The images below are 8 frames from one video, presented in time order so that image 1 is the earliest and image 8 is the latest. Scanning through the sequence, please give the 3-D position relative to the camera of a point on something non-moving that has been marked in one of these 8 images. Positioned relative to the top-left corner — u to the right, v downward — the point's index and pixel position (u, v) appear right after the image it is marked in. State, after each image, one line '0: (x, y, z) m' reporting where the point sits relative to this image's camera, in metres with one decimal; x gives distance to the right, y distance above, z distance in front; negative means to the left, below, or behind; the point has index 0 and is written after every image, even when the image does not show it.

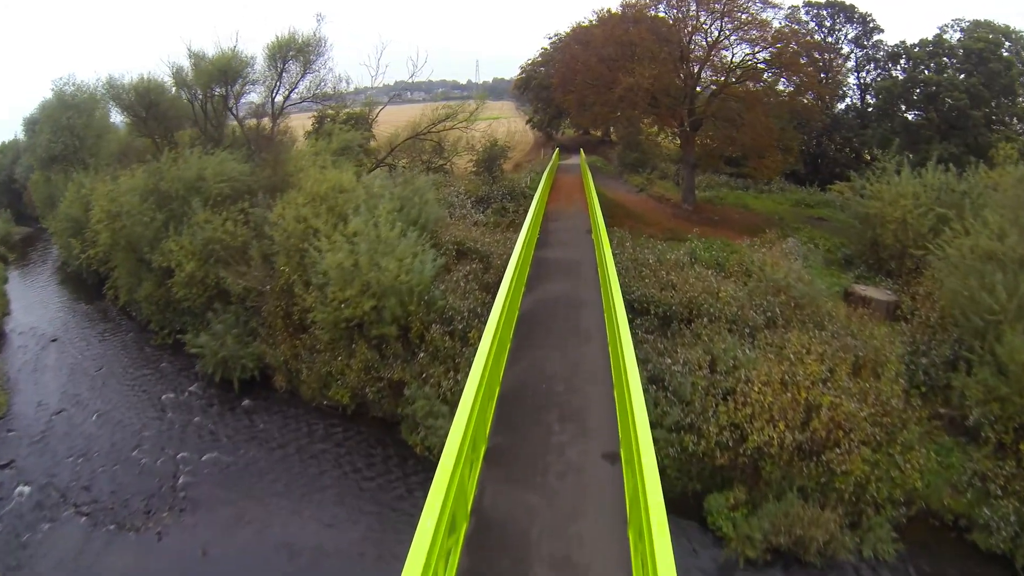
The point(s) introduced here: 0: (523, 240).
0: (+0.2, +0.7, +9.7) m
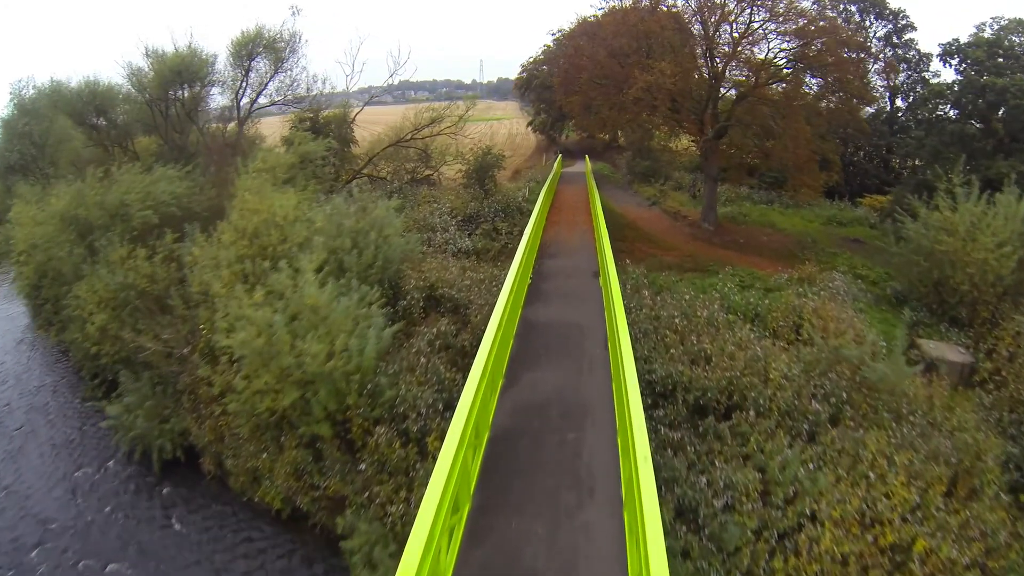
0: (-0.1, -0.2, +6.9) m
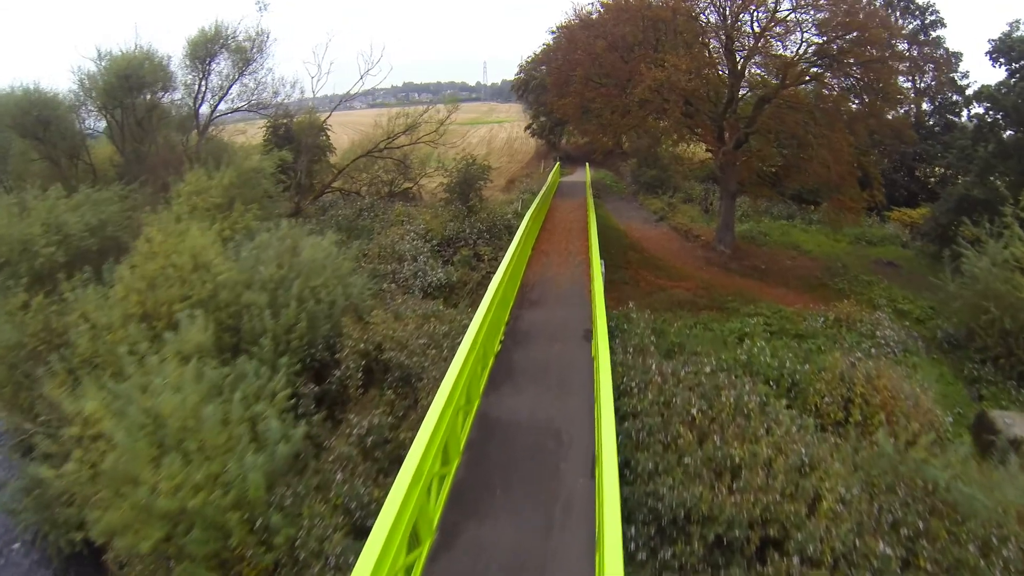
0: (-0.6, -1.0, +4.8) m
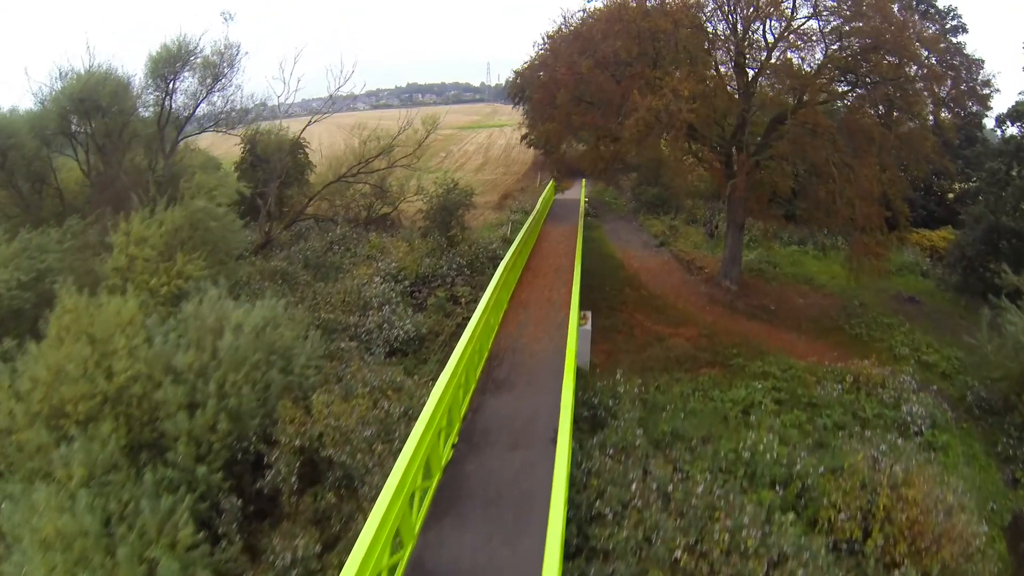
0: (-1.0, -2.0, +3.6) m
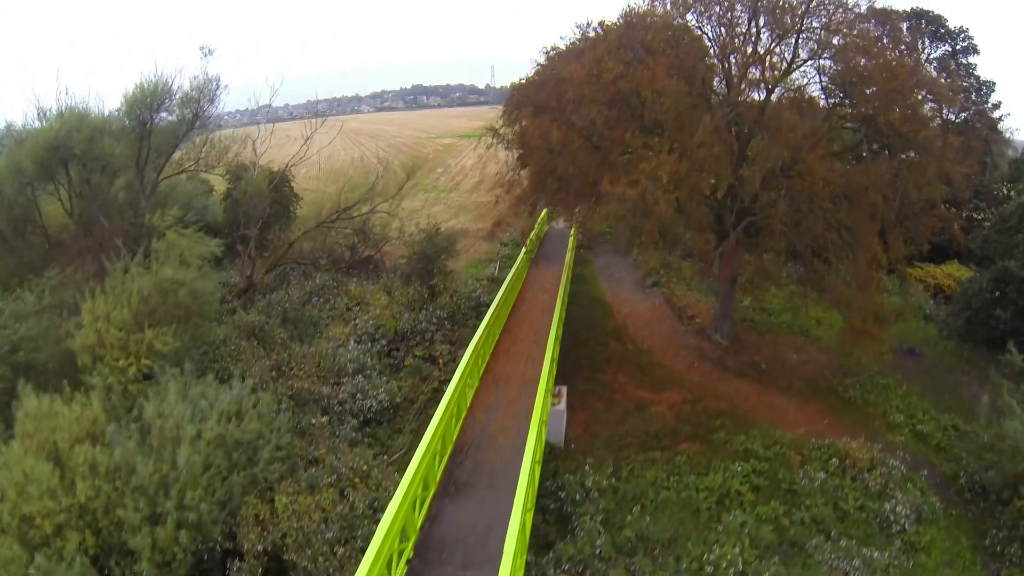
0: (-1.6, -3.4, +3.5) m
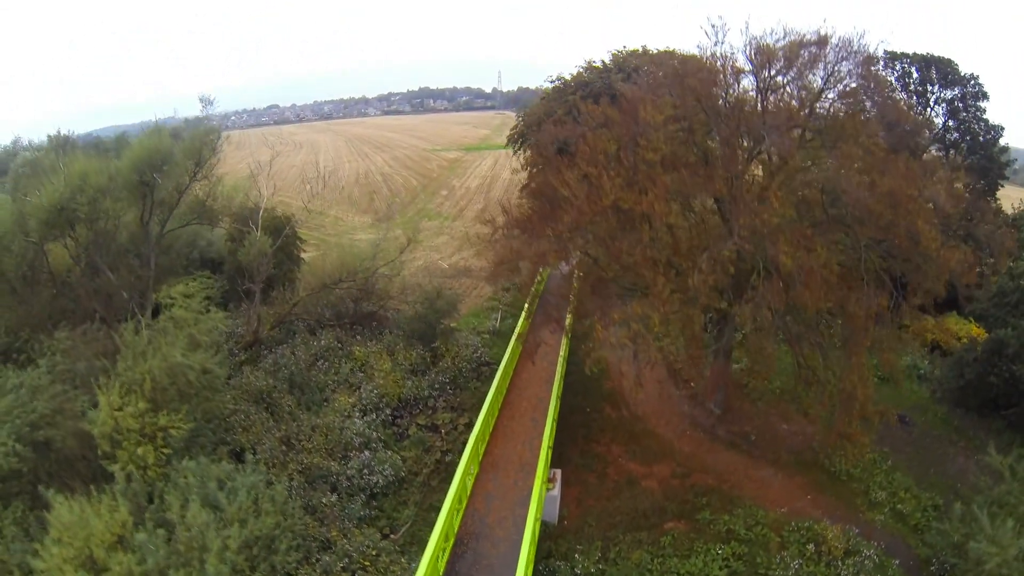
0: (-1.8, -5.7, +4.4) m
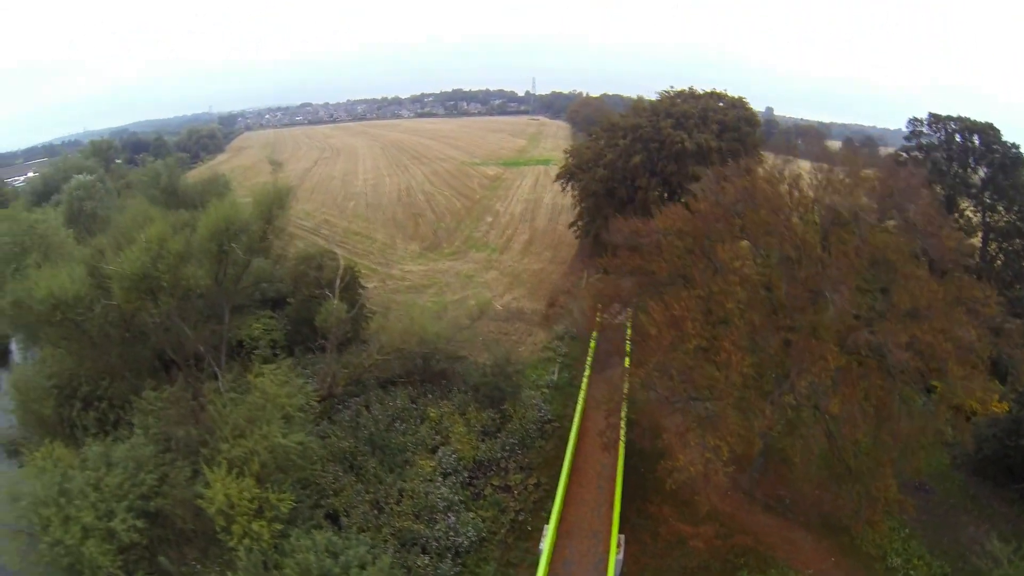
0: (-0.2, -8.5, +6.4) m
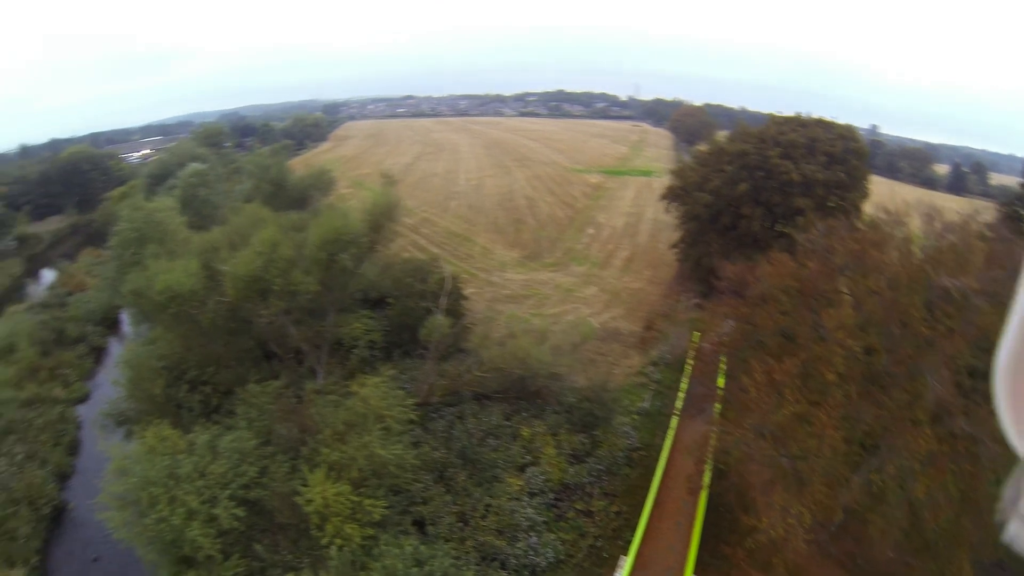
0: (+0.4, -9.4, +6.9) m
